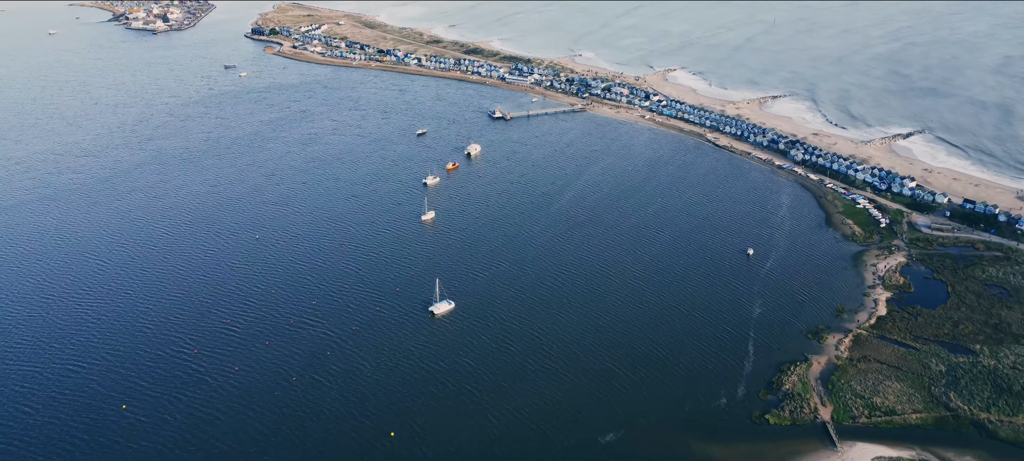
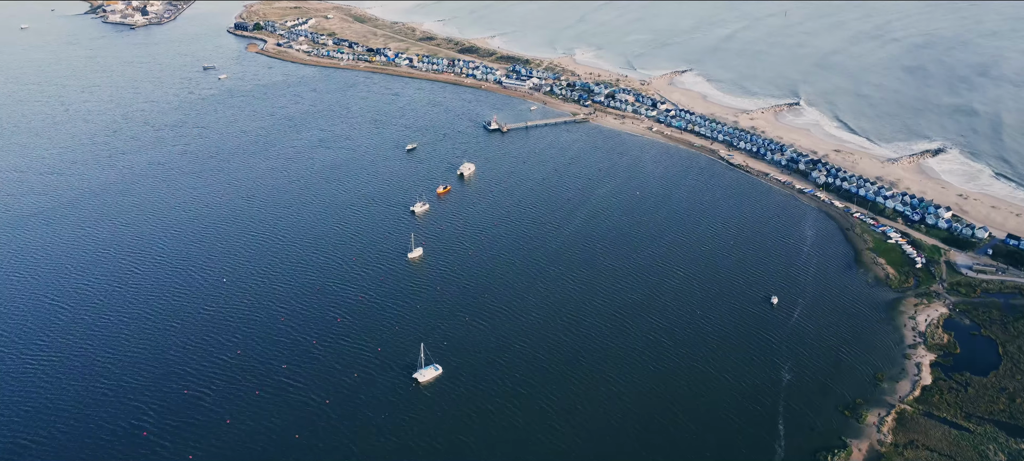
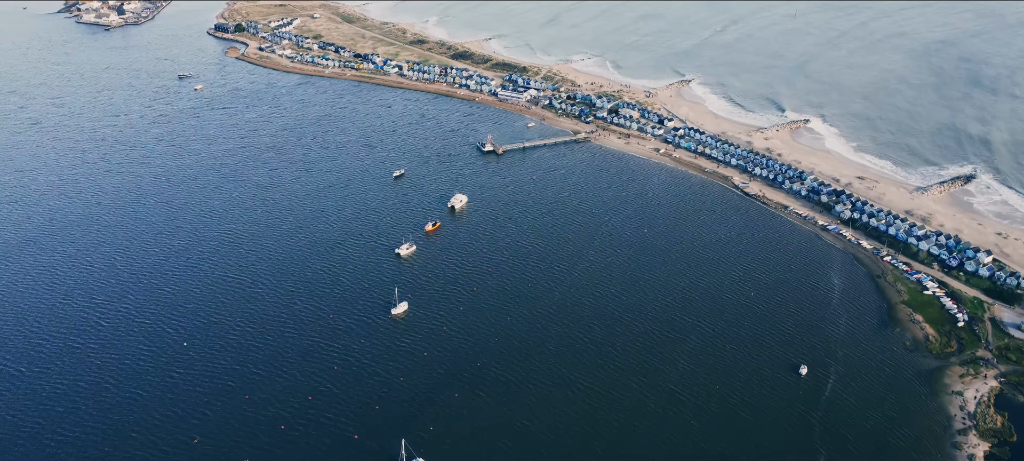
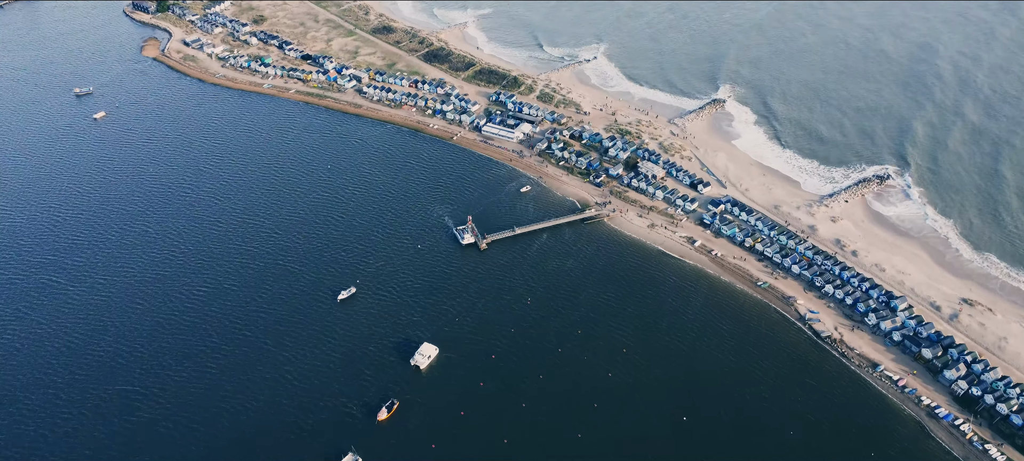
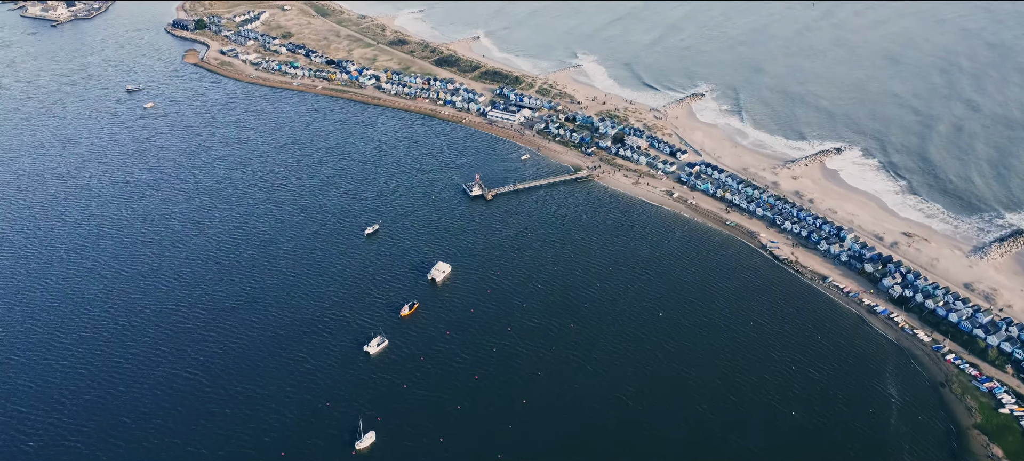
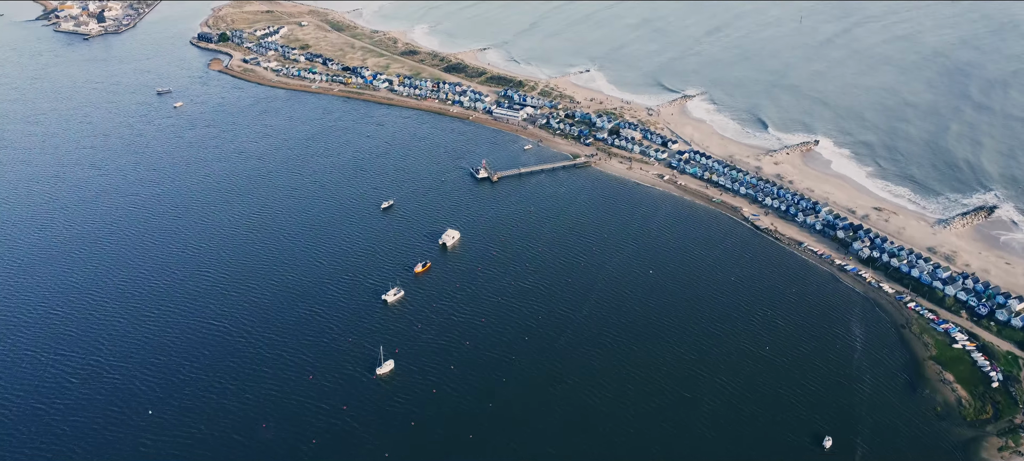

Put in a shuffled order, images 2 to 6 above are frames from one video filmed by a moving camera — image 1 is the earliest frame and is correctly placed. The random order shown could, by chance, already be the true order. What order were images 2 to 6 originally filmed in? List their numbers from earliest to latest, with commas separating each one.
2, 3, 6, 5, 4
